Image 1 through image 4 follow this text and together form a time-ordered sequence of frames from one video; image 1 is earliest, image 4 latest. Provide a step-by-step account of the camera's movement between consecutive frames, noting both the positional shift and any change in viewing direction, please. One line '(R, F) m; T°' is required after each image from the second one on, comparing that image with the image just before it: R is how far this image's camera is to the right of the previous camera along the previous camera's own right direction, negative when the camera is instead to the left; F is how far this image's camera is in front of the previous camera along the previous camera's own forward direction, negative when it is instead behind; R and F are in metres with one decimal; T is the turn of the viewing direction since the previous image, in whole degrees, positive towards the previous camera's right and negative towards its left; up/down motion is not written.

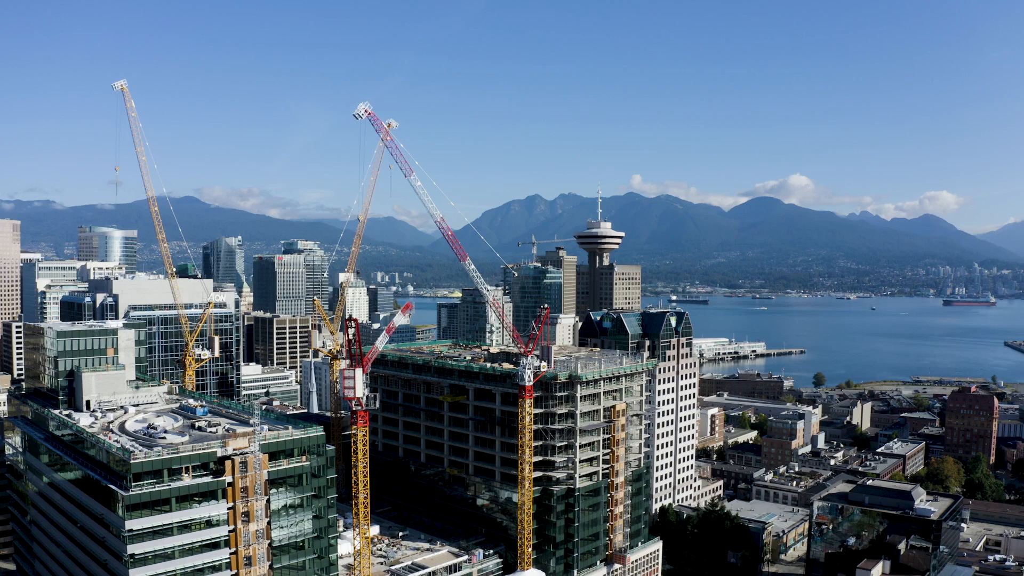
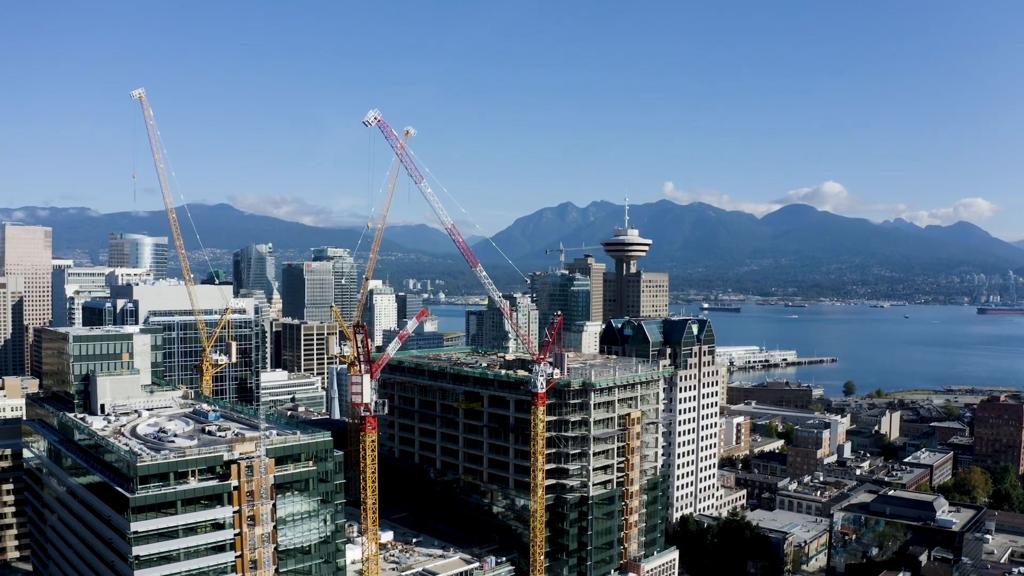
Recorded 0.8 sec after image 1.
(+0.9, +0.1) m; -2°
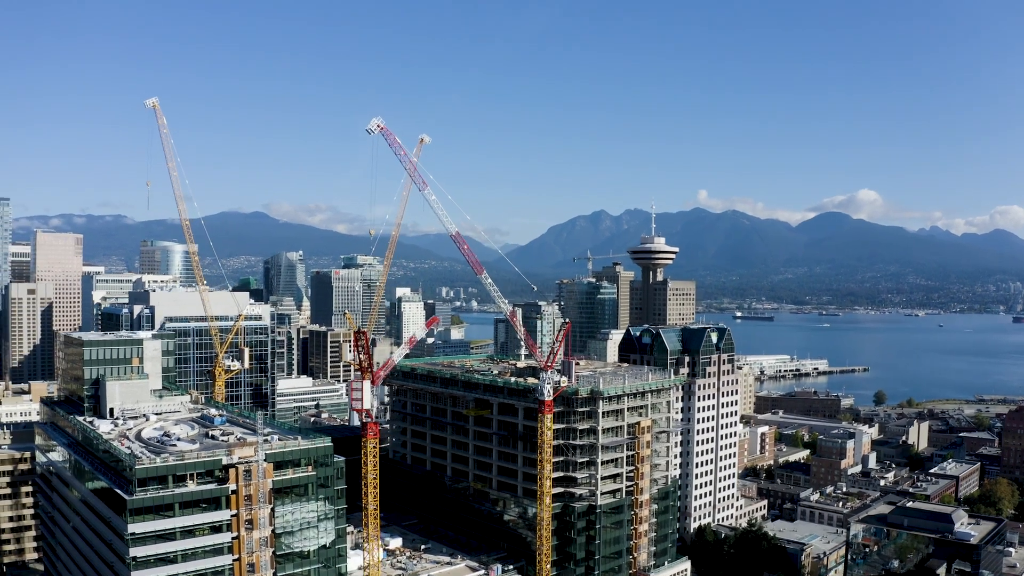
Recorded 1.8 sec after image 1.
(+1.2, 0.0) m; -2°
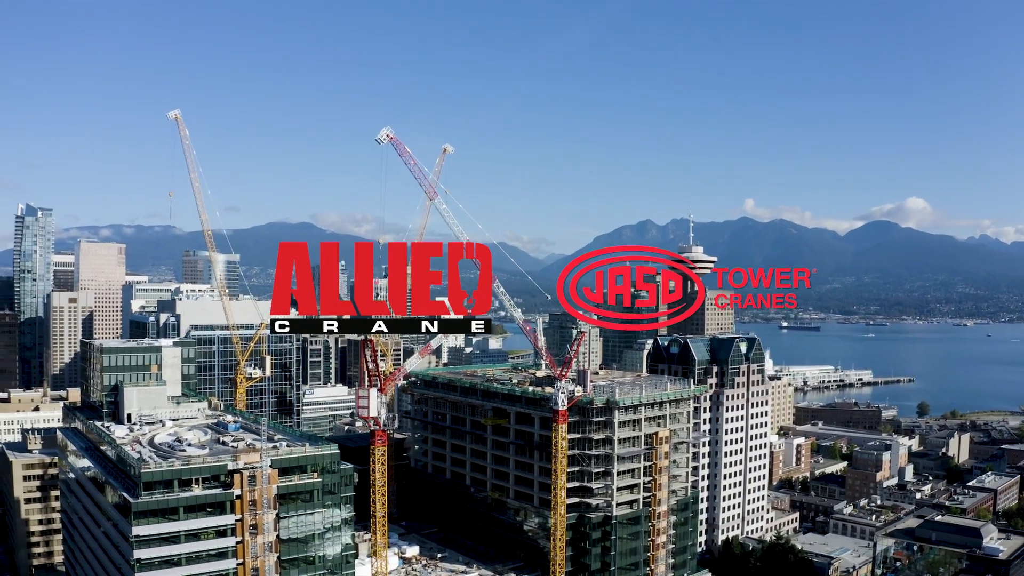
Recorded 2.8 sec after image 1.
(+1.4, 0.0) m; -2°
